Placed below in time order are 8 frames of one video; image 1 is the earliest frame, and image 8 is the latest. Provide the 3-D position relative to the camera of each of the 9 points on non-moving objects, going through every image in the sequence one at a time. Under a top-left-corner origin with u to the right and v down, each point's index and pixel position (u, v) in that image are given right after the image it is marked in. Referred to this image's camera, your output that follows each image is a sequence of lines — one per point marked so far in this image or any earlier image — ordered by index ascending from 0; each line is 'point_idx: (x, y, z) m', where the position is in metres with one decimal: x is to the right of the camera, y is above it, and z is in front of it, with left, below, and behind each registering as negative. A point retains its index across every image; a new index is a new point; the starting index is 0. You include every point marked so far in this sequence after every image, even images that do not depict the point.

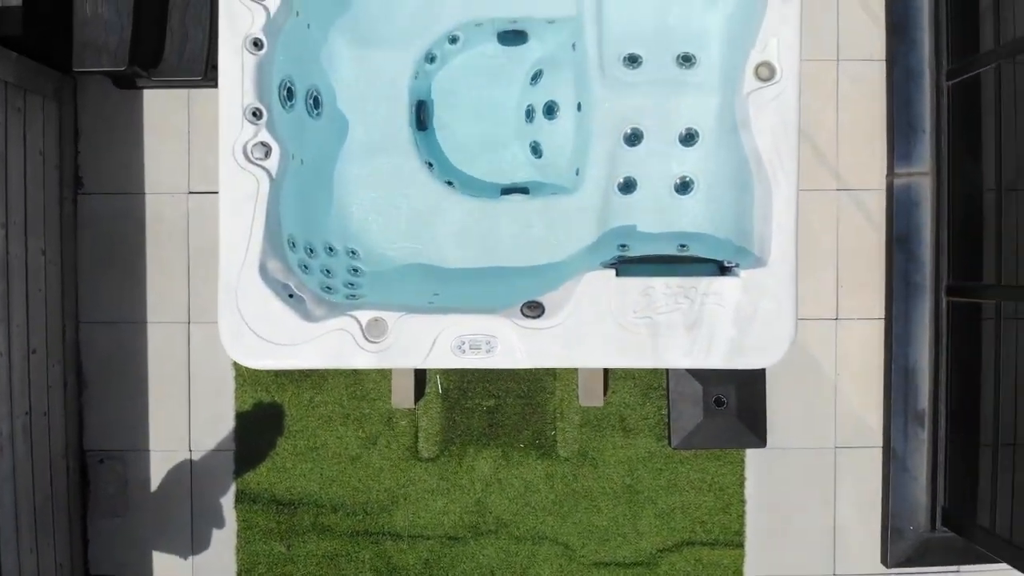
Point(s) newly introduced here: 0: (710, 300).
0: (+0.3, 0.0, +1.4) m
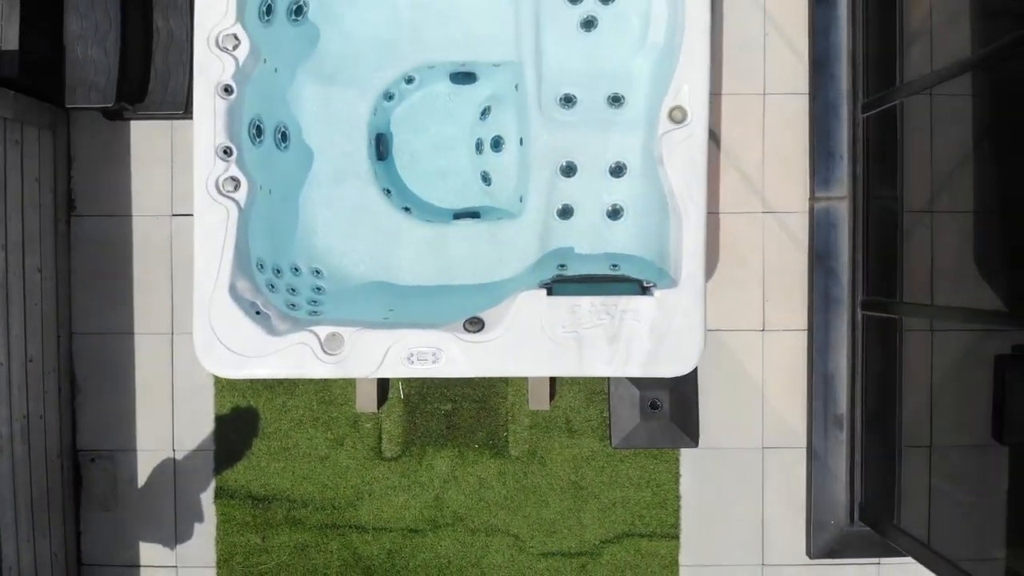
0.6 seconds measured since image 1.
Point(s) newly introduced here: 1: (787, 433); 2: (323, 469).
0: (+0.2, 0.0, +1.6) m
1: (+0.6, -0.3, +2.1) m
2: (-0.4, -0.4, +2.1) m
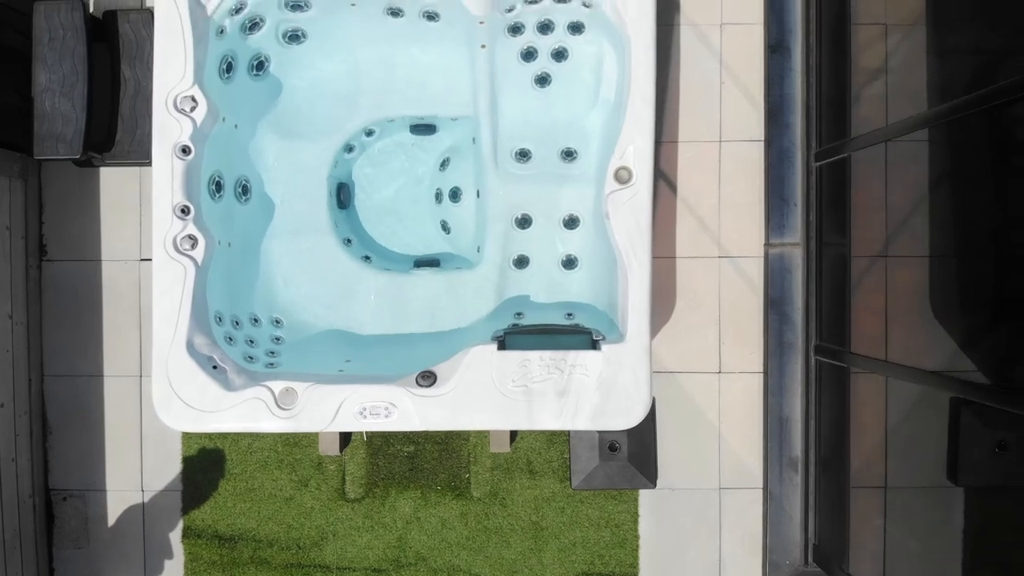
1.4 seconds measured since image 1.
0: (+0.1, -0.1, +1.6) m
1: (+0.5, -0.4, +2.1) m
2: (-0.5, -0.5, +2.1) m
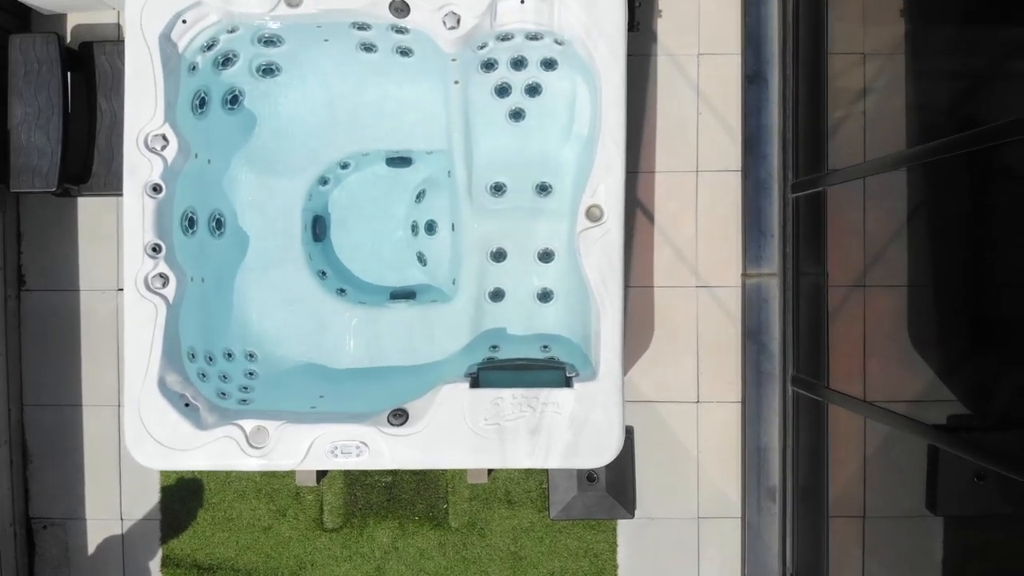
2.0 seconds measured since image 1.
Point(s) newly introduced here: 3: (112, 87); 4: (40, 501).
0: (+0.1, -0.2, +1.6) m
1: (+0.4, -0.4, +2.1) m
2: (-0.5, -0.5, +2.1) m
3: (-0.8, +0.4, +2.0) m
4: (-1.0, -0.5, +2.1) m
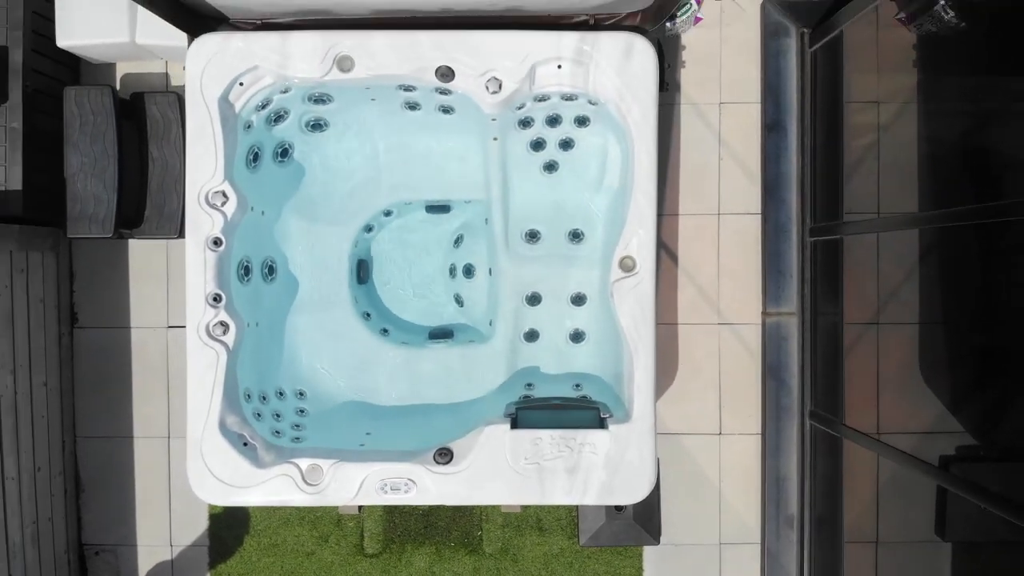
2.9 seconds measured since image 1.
0: (+0.1, -0.3, +1.7) m
1: (+0.5, -0.5, +2.2) m
2: (-0.4, -0.6, +2.2) m
3: (-0.7, +0.3, +2.1) m
4: (-0.9, -0.5, +2.3) m
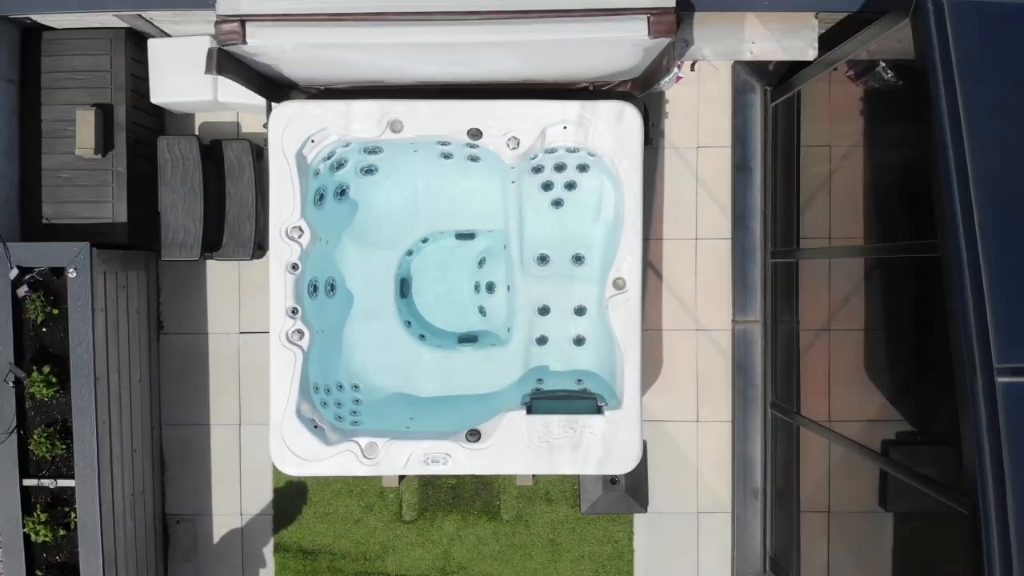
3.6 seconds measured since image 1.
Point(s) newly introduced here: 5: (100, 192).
0: (+0.2, -0.3, +2.2) m
1: (+0.5, -0.6, +2.7) m
2: (-0.4, -0.6, +2.7) m
3: (-0.7, +0.3, +2.6) m
4: (-0.9, -0.6, +2.7) m
5: (-1.0, +0.2, +2.5) m
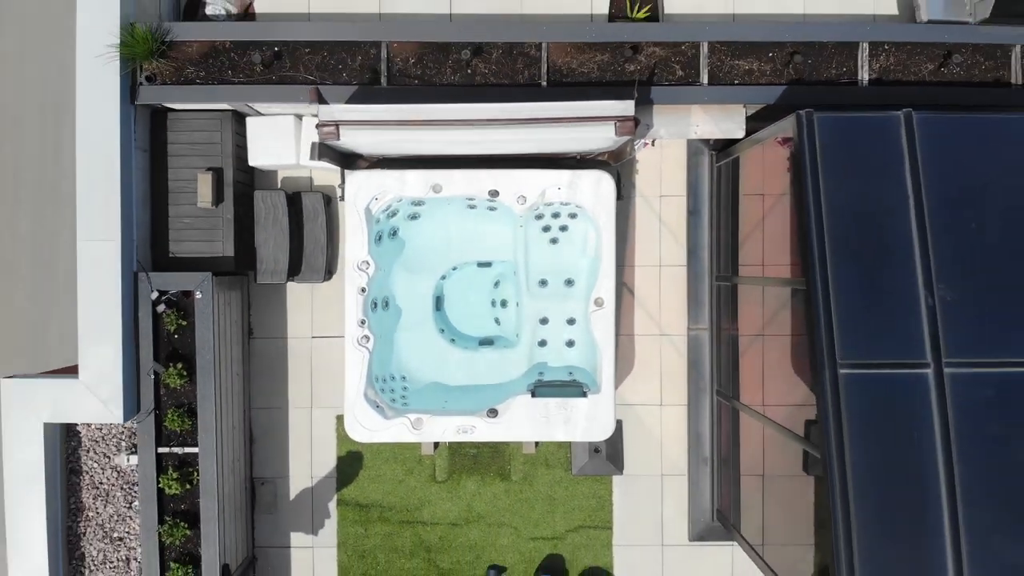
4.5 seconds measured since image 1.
0: (+0.2, -0.4, +3.0) m
1: (+0.6, -0.6, +3.5) m
2: (-0.4, -0.7, +3.5) m
3: (-0.7, +0.2, +3.4) m
4: (-0.9, -0.6, +3.5) m
5: (-1.0, +0.2, +3.3) m
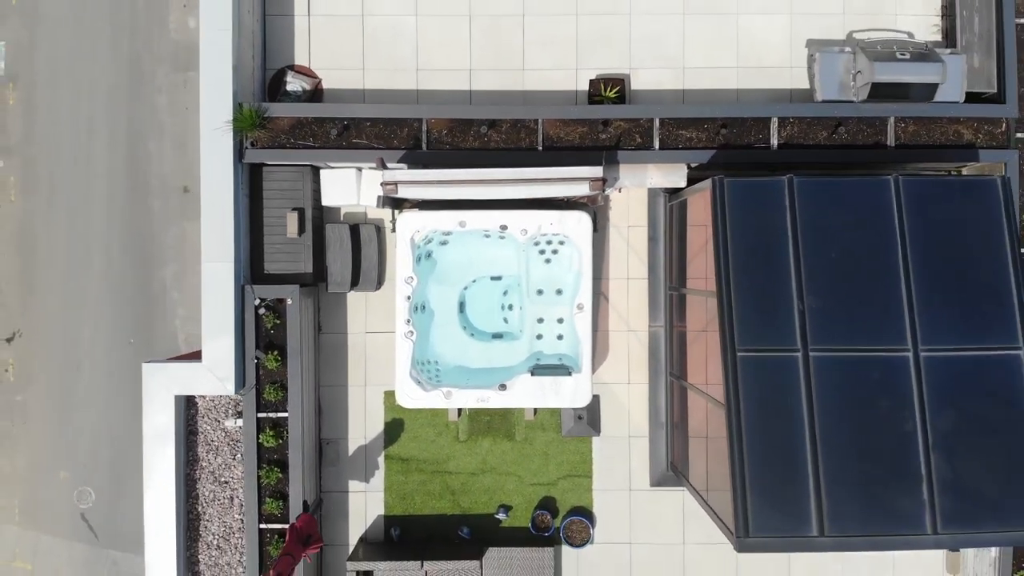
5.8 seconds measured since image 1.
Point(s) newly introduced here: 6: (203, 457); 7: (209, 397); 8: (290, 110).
0: (+0.2, -0.4, +4.1) m
1: (+0.6, -0.6, +4.6) m
2: (-0.4, -0.7, +4.6) m
3: (-0.6, +0.2, +4.6) m
4: (-0.9, -0.7, +4.7) m
5: (-0.9, +0.1, +4.4) m
6: (-1.4, -0.7, +4.5) m
7: (-1.3, -0.5, +4.5) m
8: (-0.9, +0.7, +4.2) m
